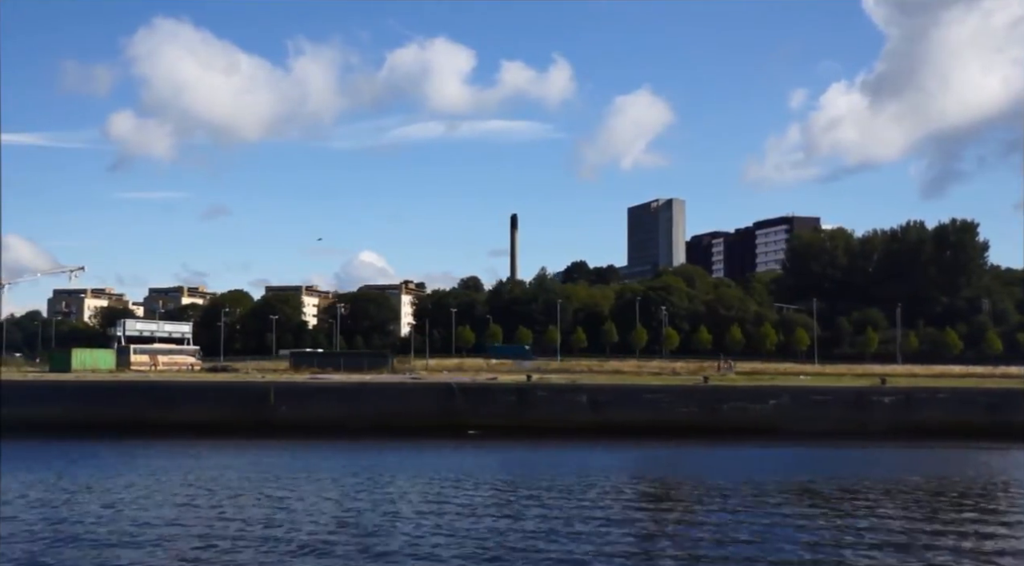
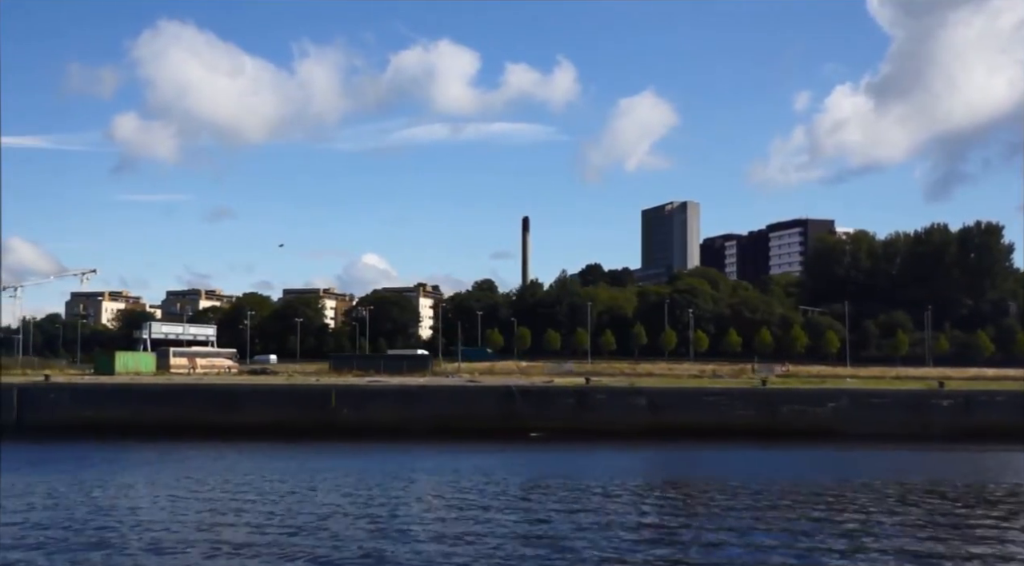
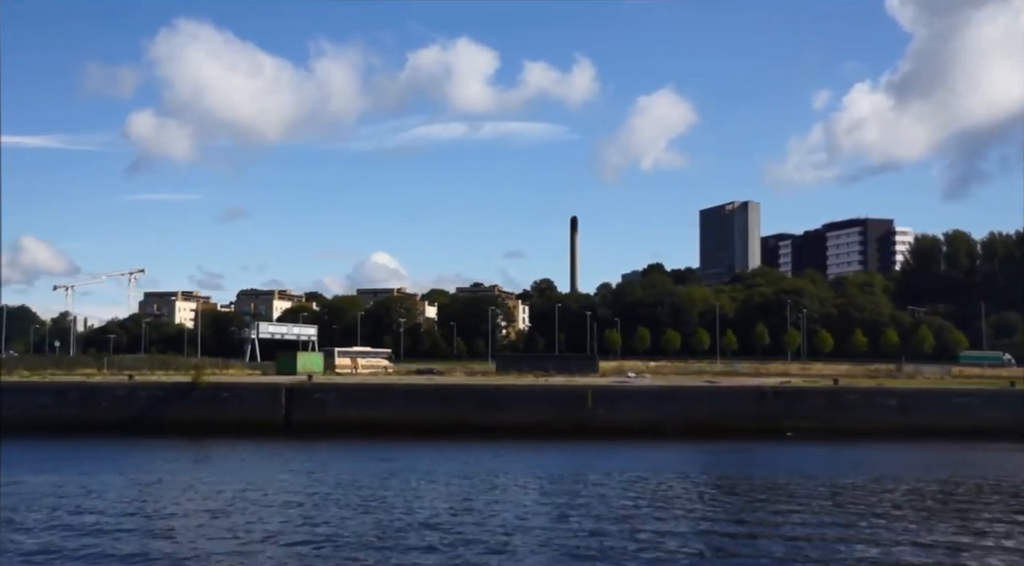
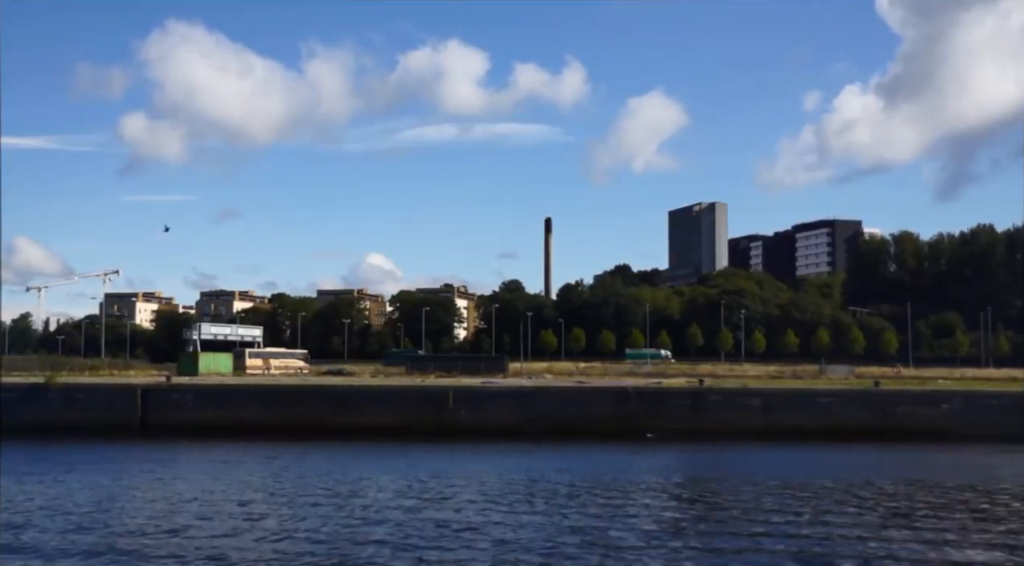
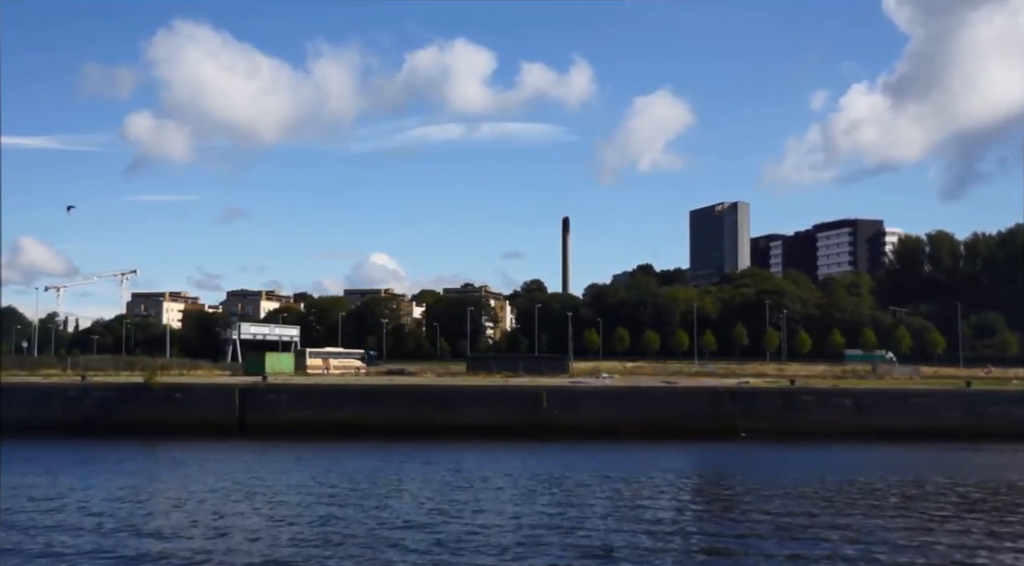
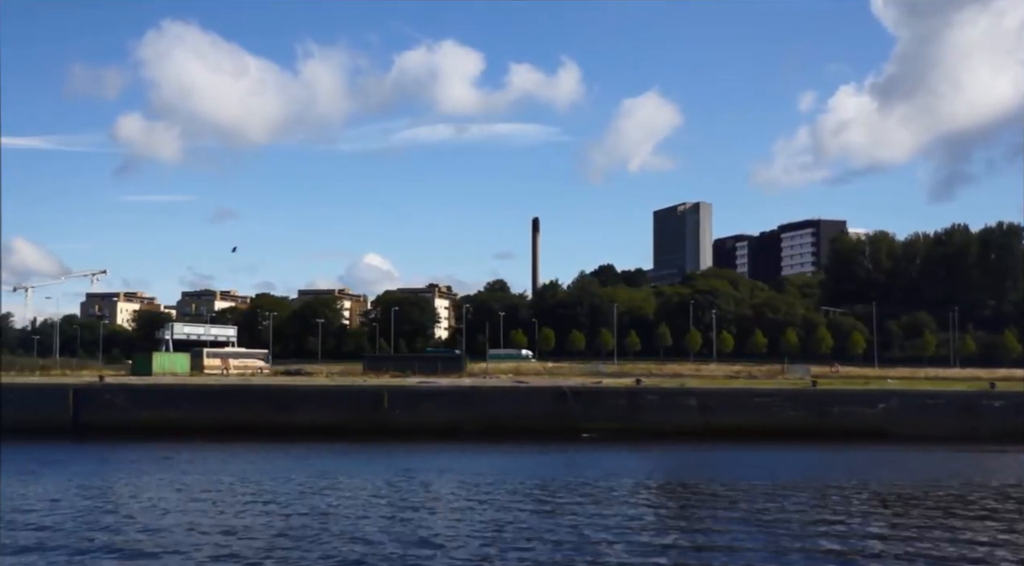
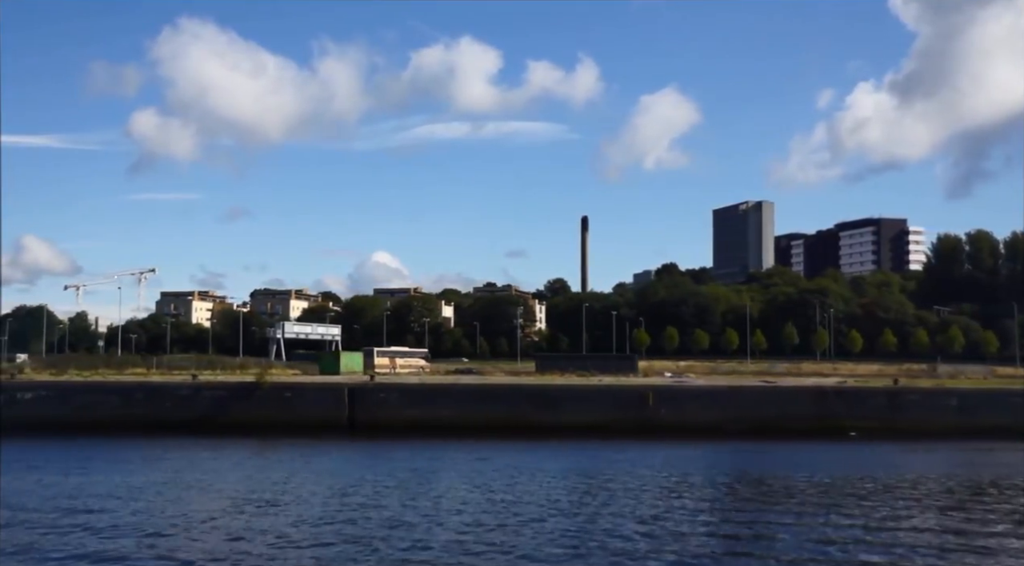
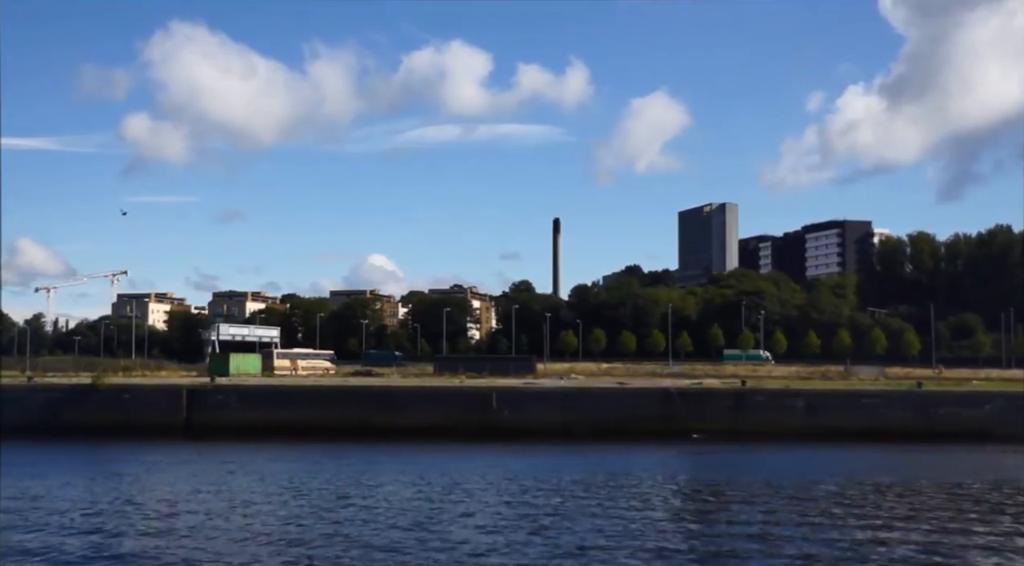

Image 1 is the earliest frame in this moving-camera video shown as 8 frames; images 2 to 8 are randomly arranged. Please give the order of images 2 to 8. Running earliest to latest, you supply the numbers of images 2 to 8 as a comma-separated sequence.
2, 6, 4, 8, 5, 3, 7
